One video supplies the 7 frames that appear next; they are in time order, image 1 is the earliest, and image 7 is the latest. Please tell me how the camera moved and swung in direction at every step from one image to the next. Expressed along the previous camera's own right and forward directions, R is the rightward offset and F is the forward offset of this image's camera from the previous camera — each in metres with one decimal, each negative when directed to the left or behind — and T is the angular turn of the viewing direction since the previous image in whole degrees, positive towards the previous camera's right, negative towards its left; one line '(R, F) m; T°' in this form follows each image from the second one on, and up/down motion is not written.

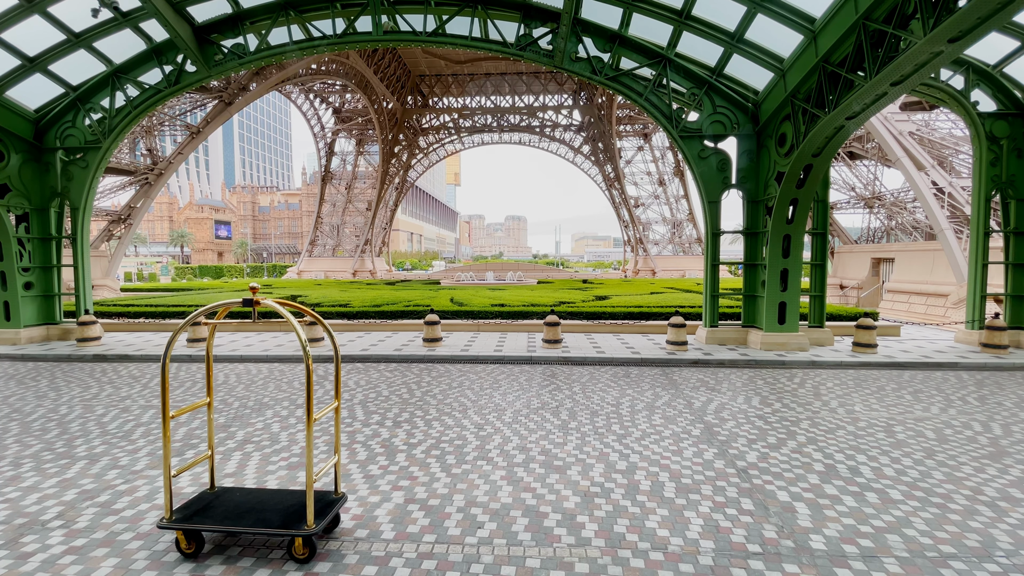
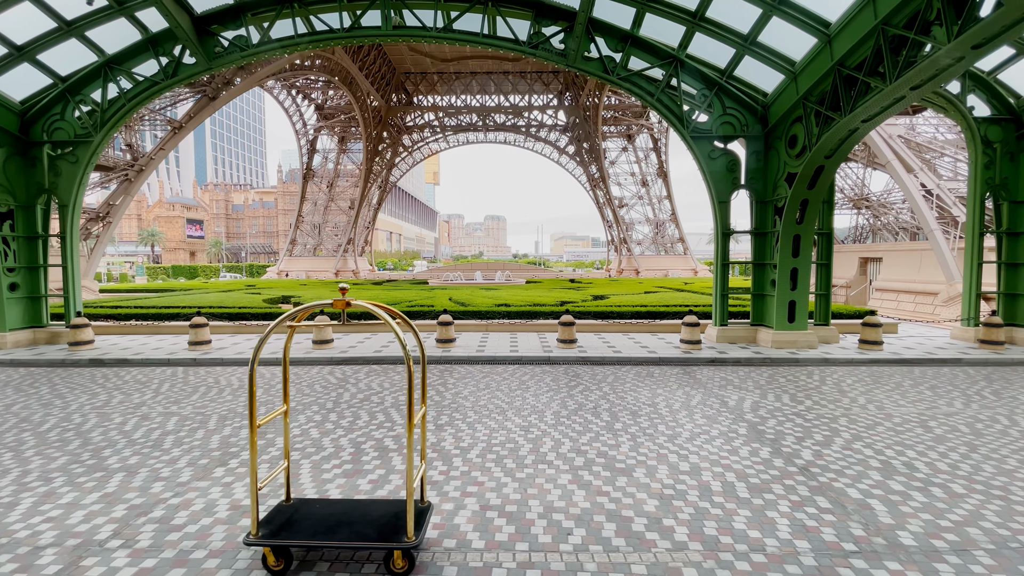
(-0.7, +0.1) m; +3°
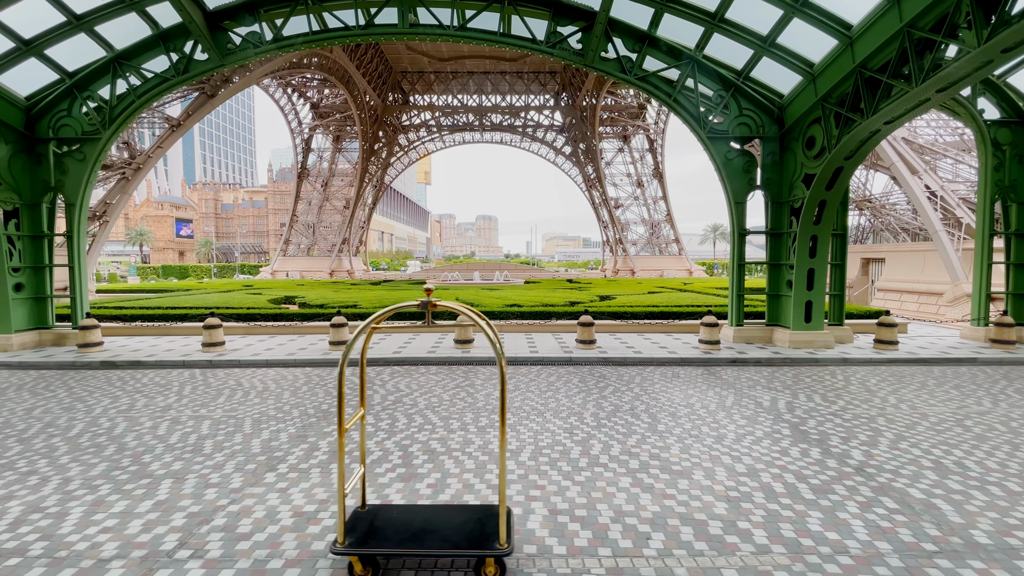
(-0.6, +0.1) m; +1°
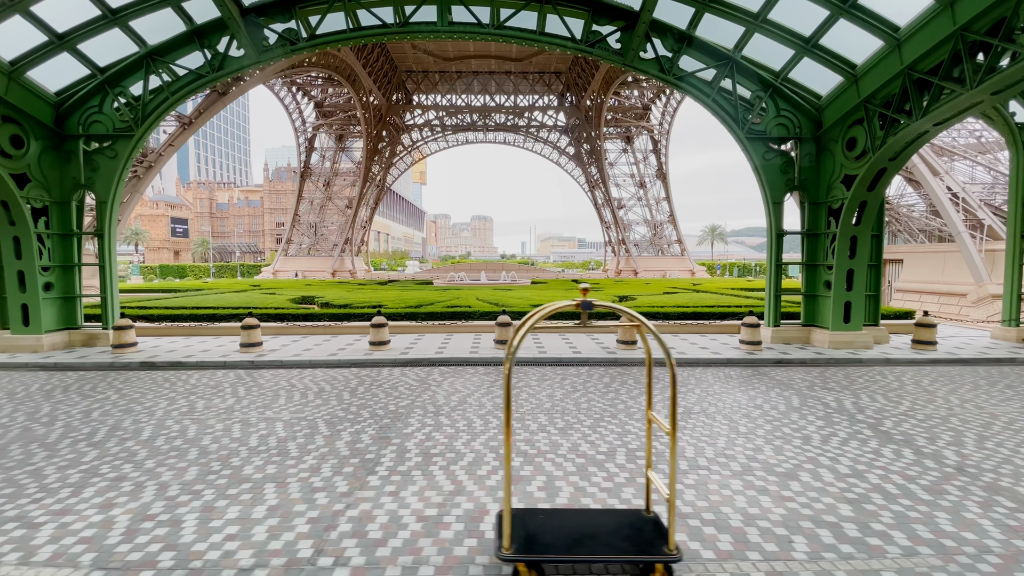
(-1.0, +0.1) m; +1°
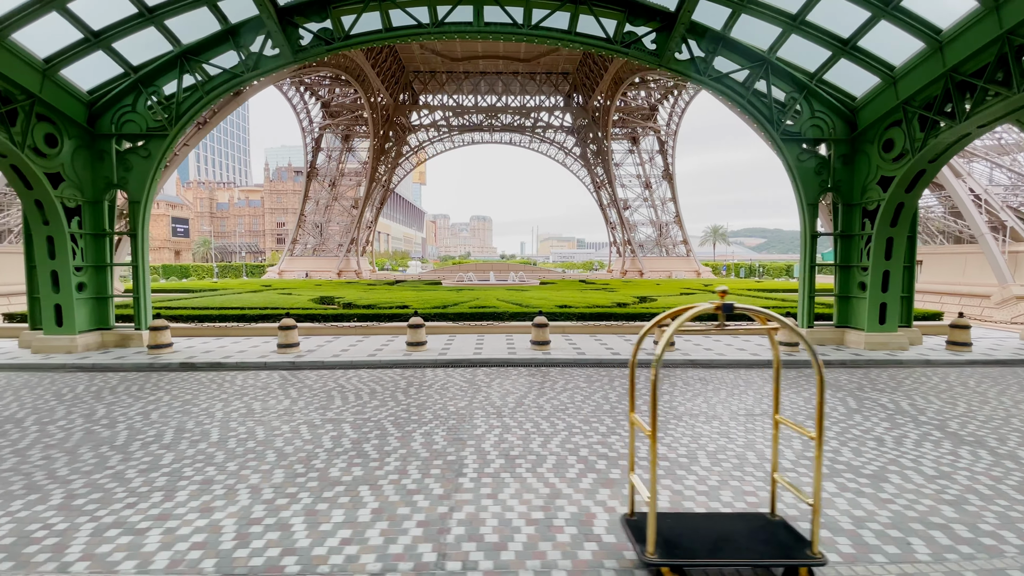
(-0.8, 0.0) m; 0°
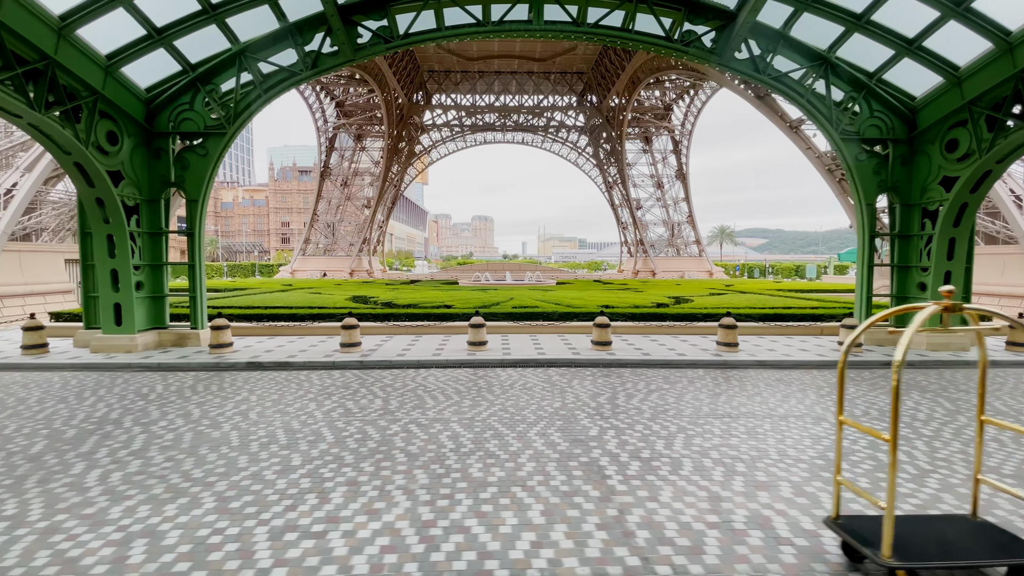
(-1.2, 0.0) m; 0°
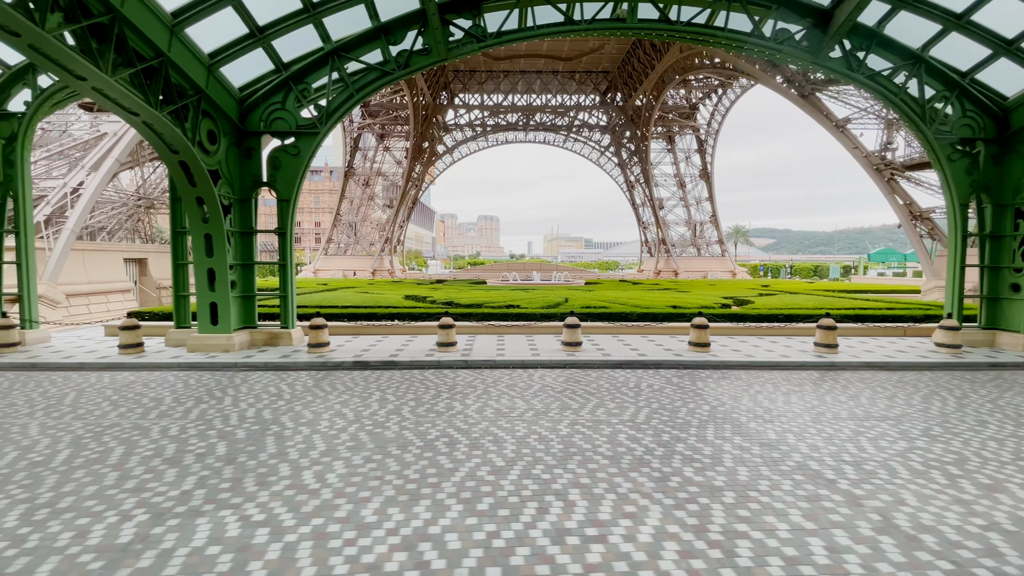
(-1.9, 0.0) m; 0°
